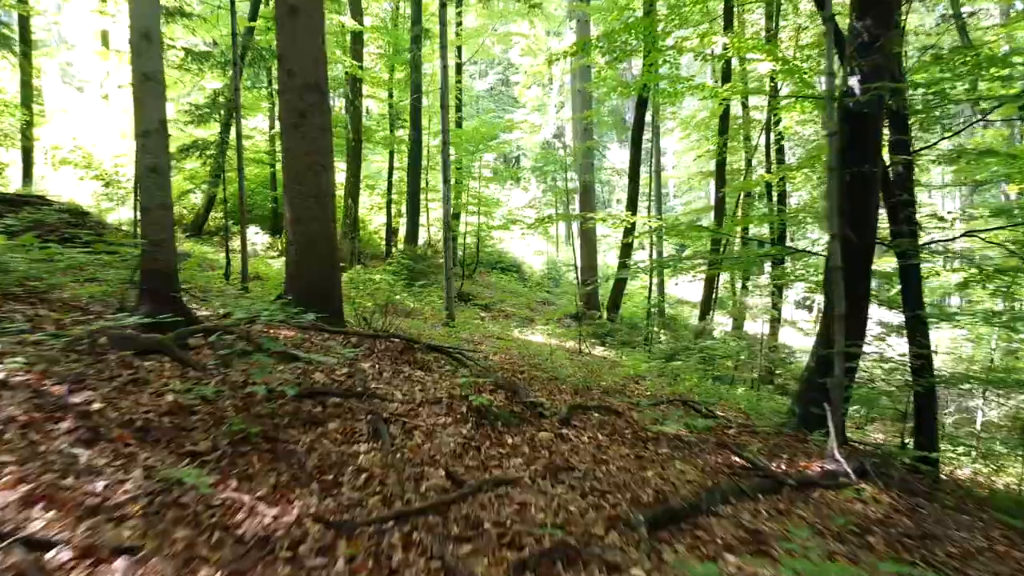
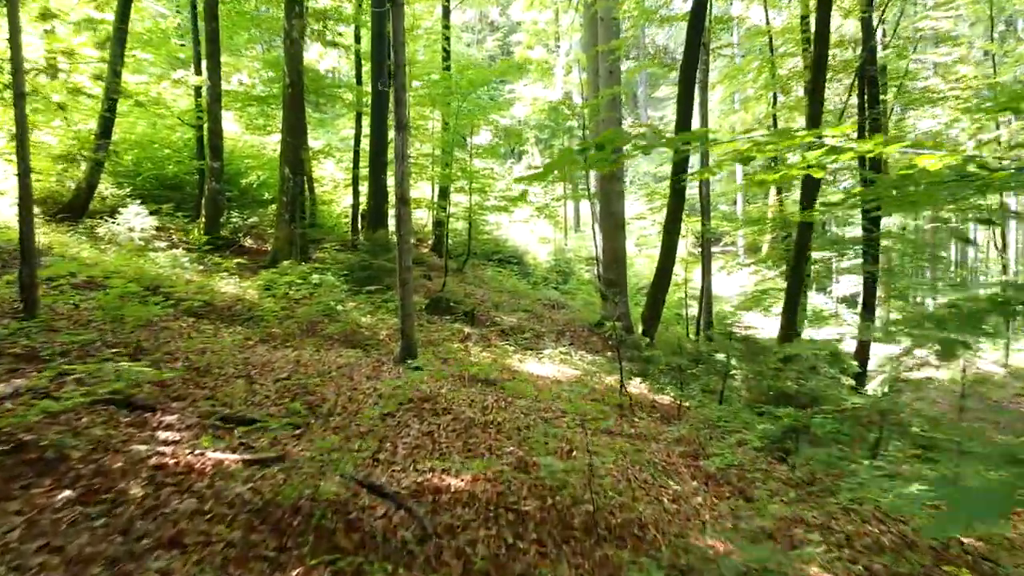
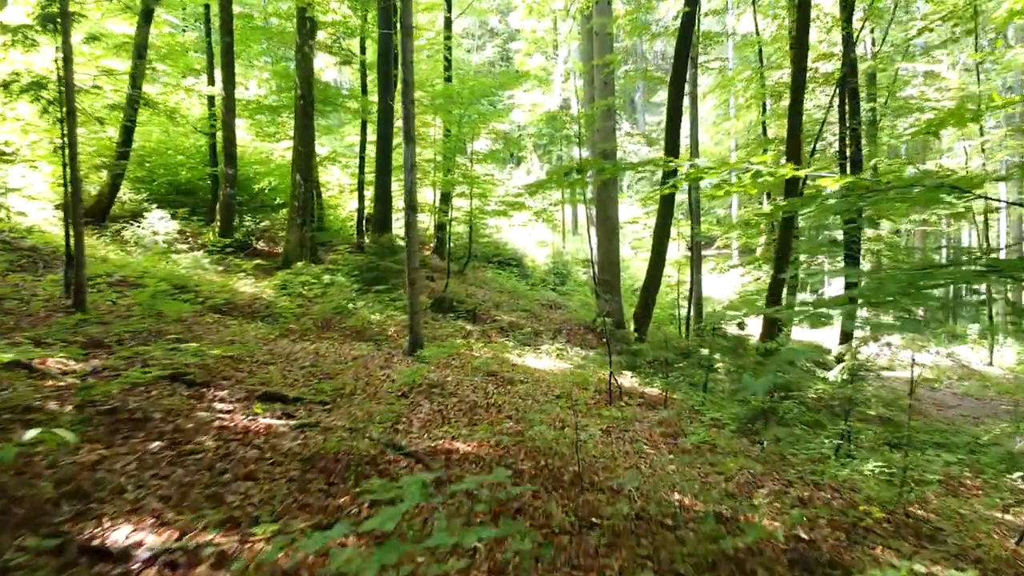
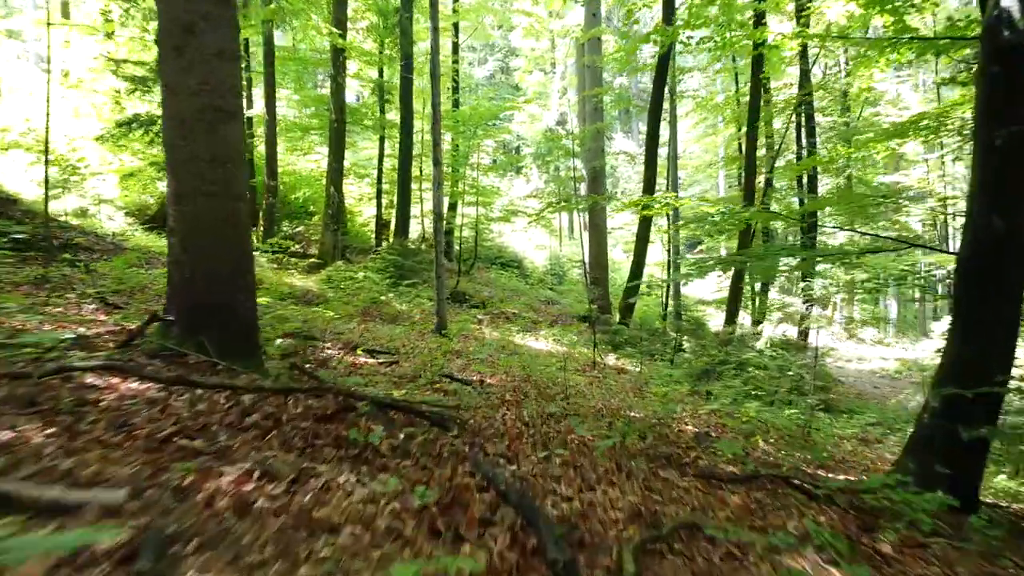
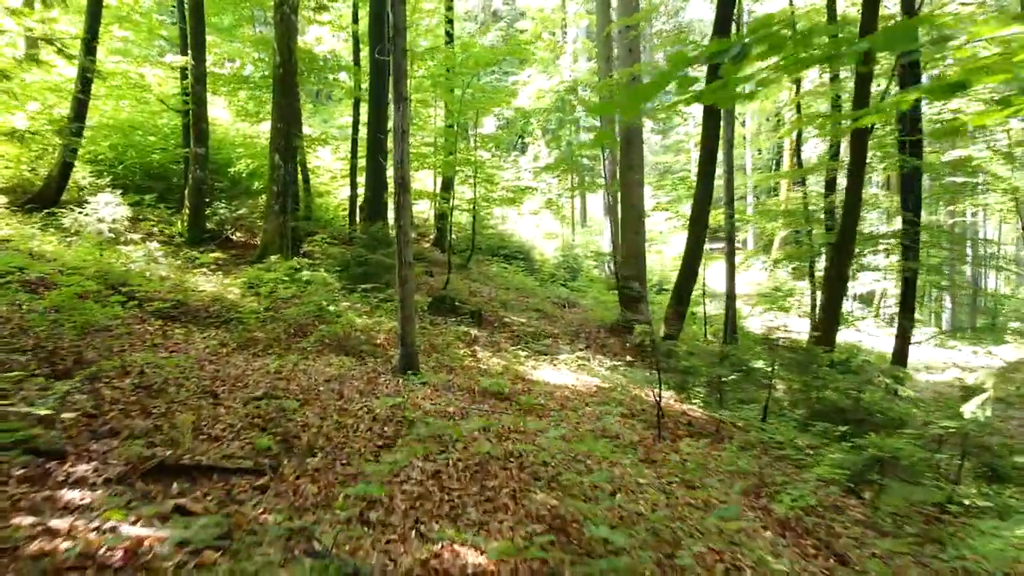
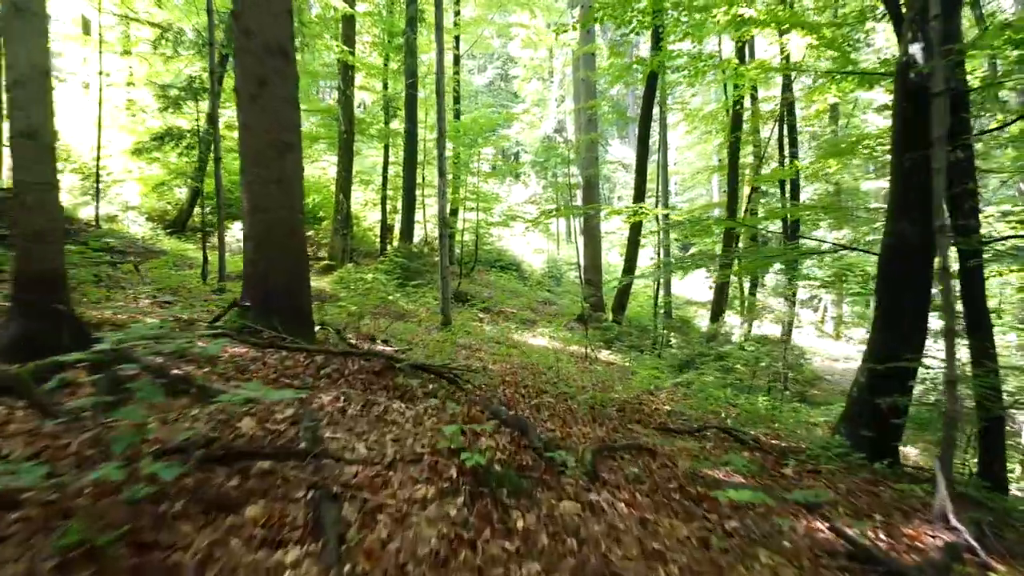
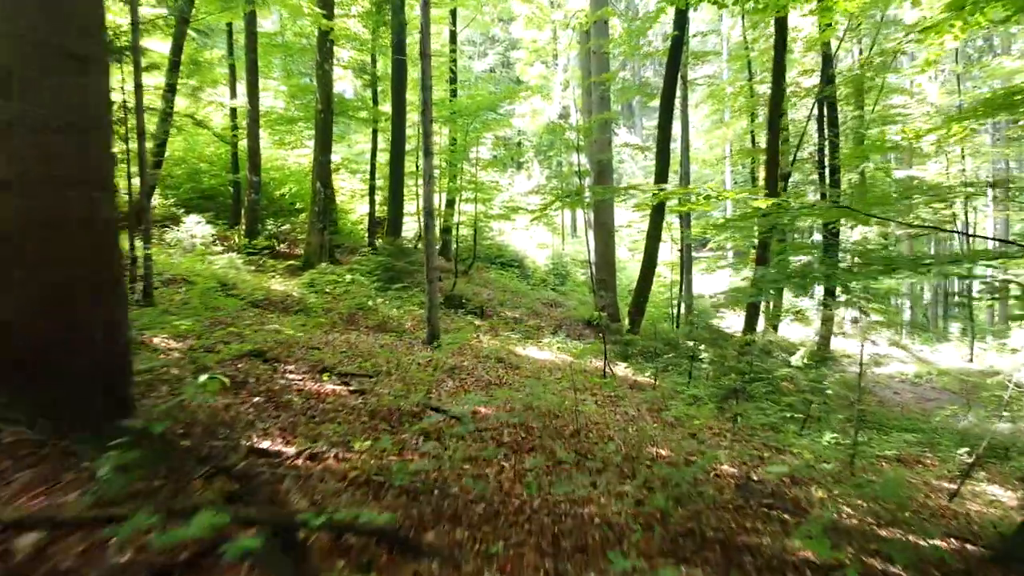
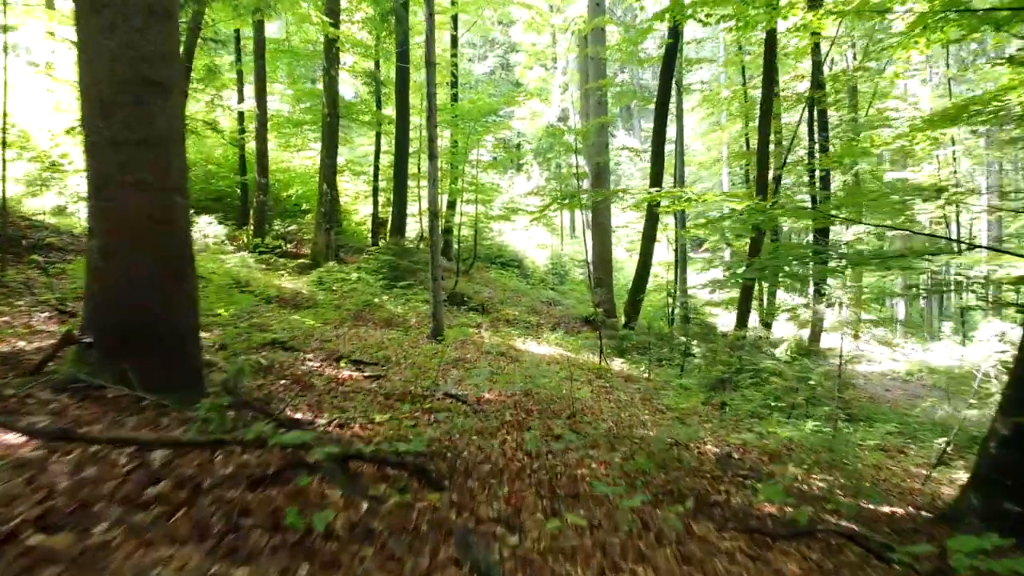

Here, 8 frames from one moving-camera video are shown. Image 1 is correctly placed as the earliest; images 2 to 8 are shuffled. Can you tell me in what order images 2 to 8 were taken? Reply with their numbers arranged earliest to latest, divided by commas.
6, 4, 8, 7, 3, 2, 5
